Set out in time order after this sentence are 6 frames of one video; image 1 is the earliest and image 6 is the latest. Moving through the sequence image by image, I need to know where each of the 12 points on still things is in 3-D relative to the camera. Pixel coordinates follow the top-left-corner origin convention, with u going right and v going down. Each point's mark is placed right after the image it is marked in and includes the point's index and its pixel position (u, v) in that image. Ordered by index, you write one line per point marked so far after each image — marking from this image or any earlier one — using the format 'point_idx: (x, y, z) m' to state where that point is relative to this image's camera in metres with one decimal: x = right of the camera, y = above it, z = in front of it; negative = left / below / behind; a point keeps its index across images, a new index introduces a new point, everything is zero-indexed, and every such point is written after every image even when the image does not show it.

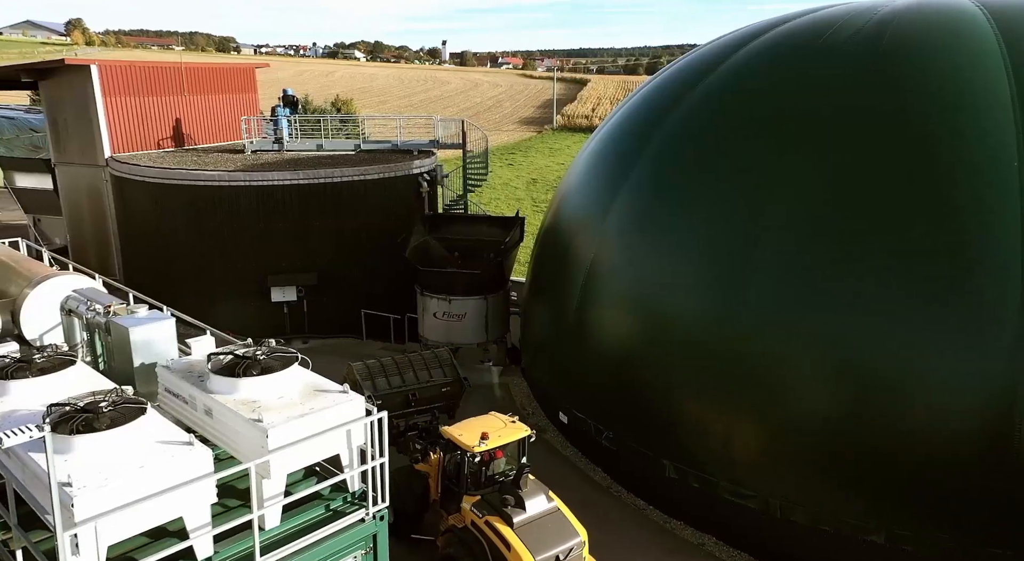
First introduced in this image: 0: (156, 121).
0: (-9.0, +4.0, +18.4) m
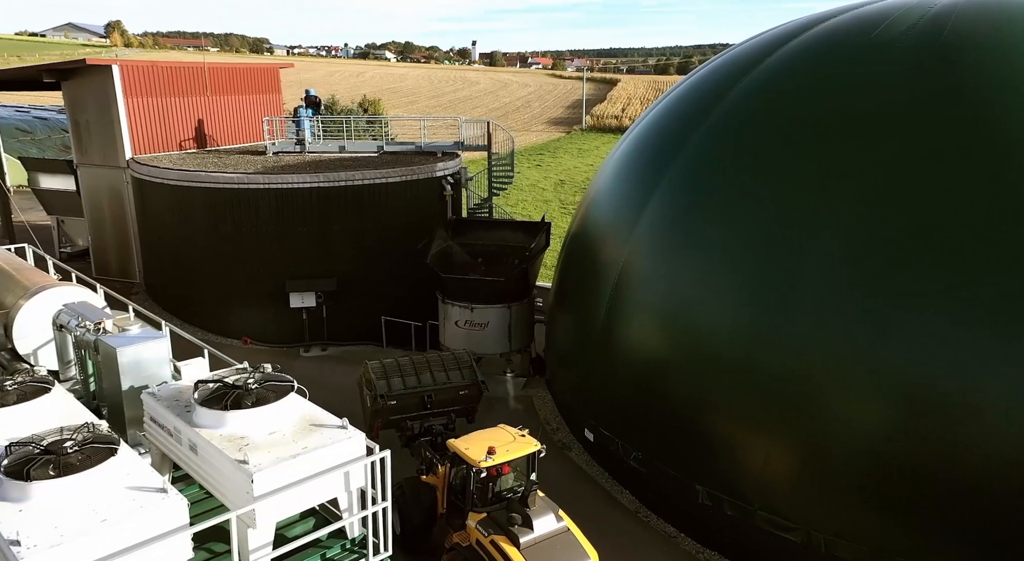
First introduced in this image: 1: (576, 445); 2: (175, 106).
0: (-8.4, +4.0, +18.1) m
1: (+1.1, -2.9, +12.9) m
2: (-8.3, +4.3, +18.0) m
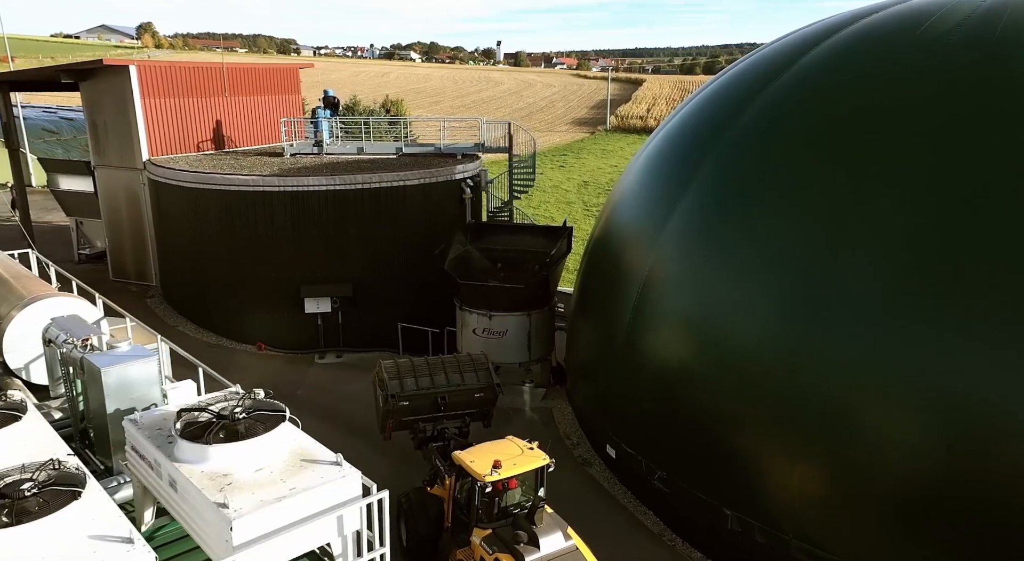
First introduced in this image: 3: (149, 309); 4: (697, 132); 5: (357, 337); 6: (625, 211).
0: (-7.8, +3.9, +17.9) m
1: (+1.4, -3.1, +12.3) m
2: (-7.8, +4.3, +17.8) m
3: (-8.4, -0.7, +16.8) m
4: (+2.8, +2.2, +11.0) m
5: (-3.3, -1.2, +15.6) m
6: (+1.8, +1.1, +11.8) m
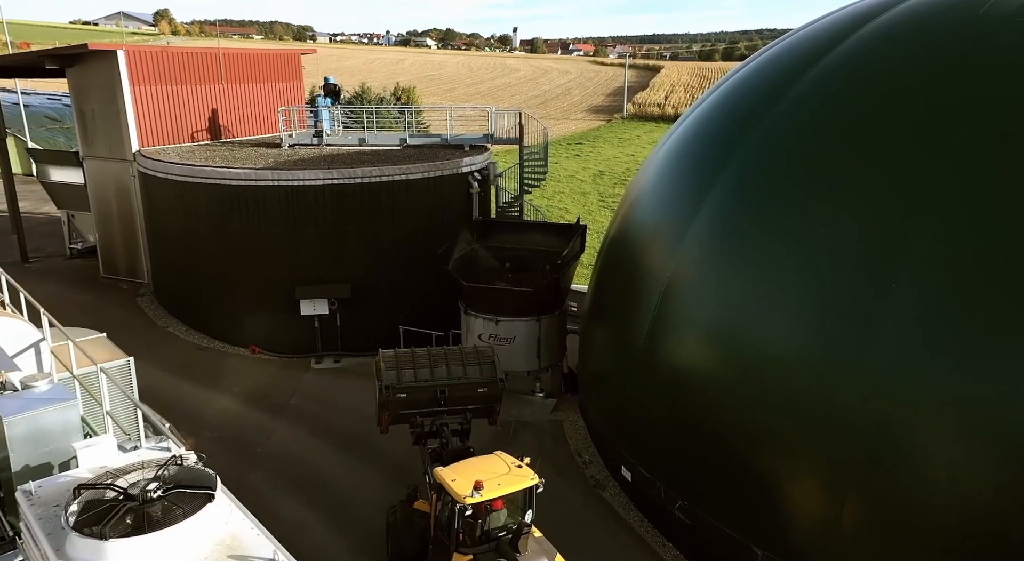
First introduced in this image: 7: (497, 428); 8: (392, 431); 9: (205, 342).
0: (-7.6, +4.0, +17.0) m
1: (+1.5, -3.1, +11.3) m
2: (-7.5, +4.3, +16.9) m
3: (-8.2, -0.6, +16.0) m
4: (+2.9, +2.1, +9.9) m
5: (-3.1, -1.2, +14.7) m
6: (+1.9, +1.0, +10.7) m
7: (-0.3, -2.6, +12.7) m
8: (-2.0, -2.5, +12.1) m
9: (-6.3, -1.3, +14.9) m
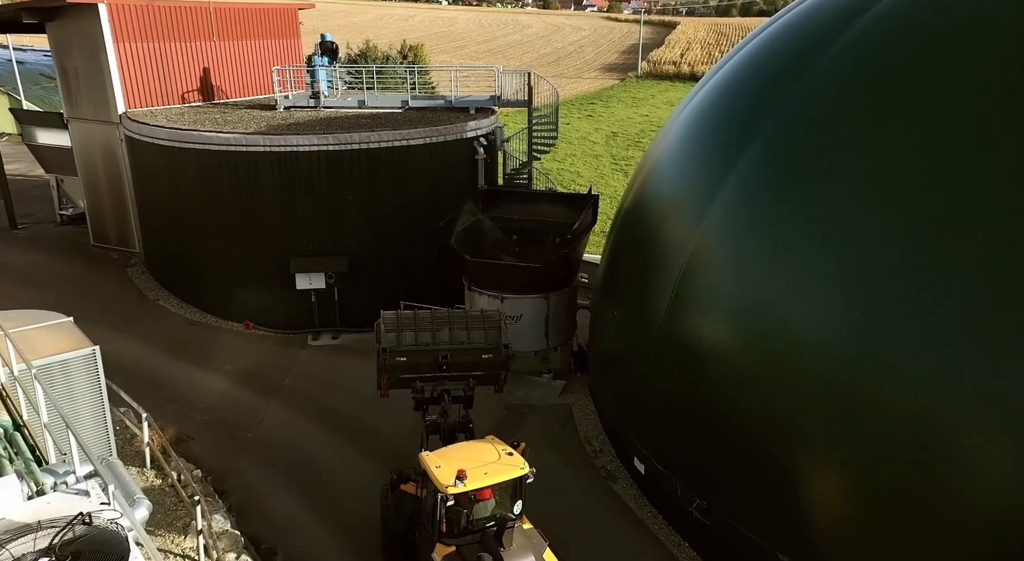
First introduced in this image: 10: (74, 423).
0: (-7.4, +4.6, +16.0) m
1: (+1.6, -2.8, +10.7) m
2: (-7.3, +5.0, +15.9) m
3: (-8.1, 0.0, +15.3) m
4: (+3.0, +2.4, +8.9) m
5: (-3.0, -0.7, +14.0) m
6: (+2.0, +1.3, +9.8) m
7: (-0.2, -2.2, +12.0) m
8: (-1.9, -2.1, +11.5) m
9: (-6.2, -0.7, +14.3) m
10: (-4.4, -1.4, +7.3) m
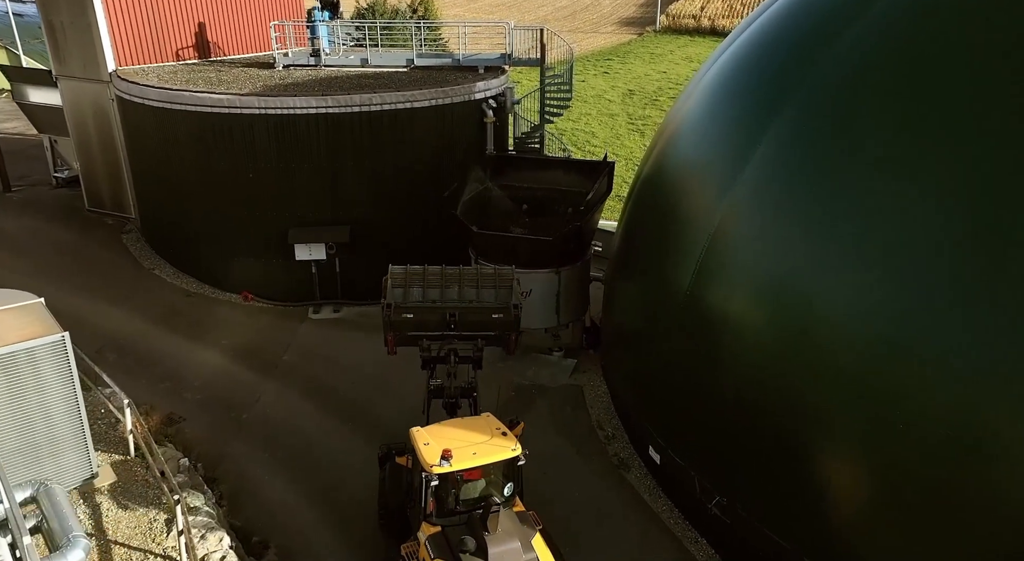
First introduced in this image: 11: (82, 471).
0: (-7.1, +5.3, +15.2) m
1: (+1.7, -2.5, +10.1) m
2: (-7.1, +5.7, +15.1) m
3: (-7.9, +0.7, +14.7) m
4: (+3.1, +2.6, +8.1) m
5: (-2.8, -0.1, +13.4) m
6: (+2.1, +1.6, +9.0) m
7: (0.0, -1.7, +11.5) m
8: (-1.8, -1.7, +10.9) m
9: (-6.0, -0.1, +13.7) m
10: (-4.3, -1.2, +6.7) m
11: (-4.3, -1.9, +7.2) m
